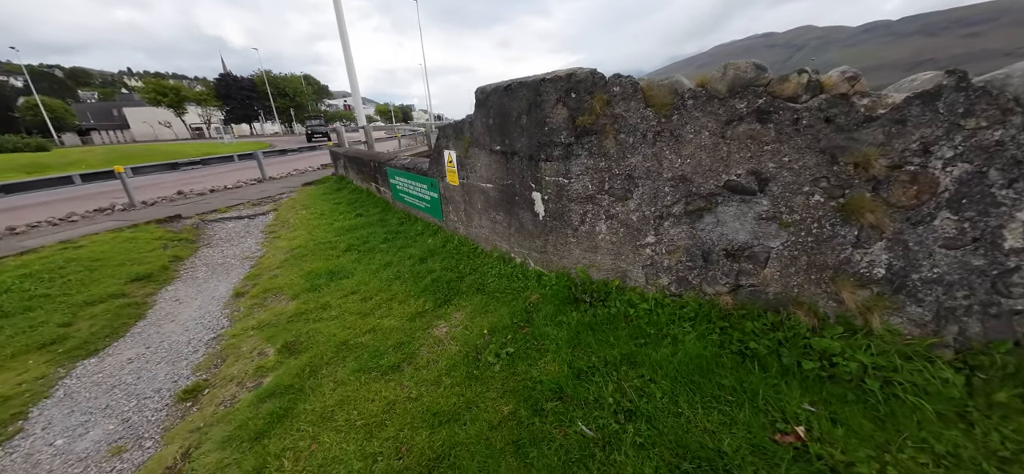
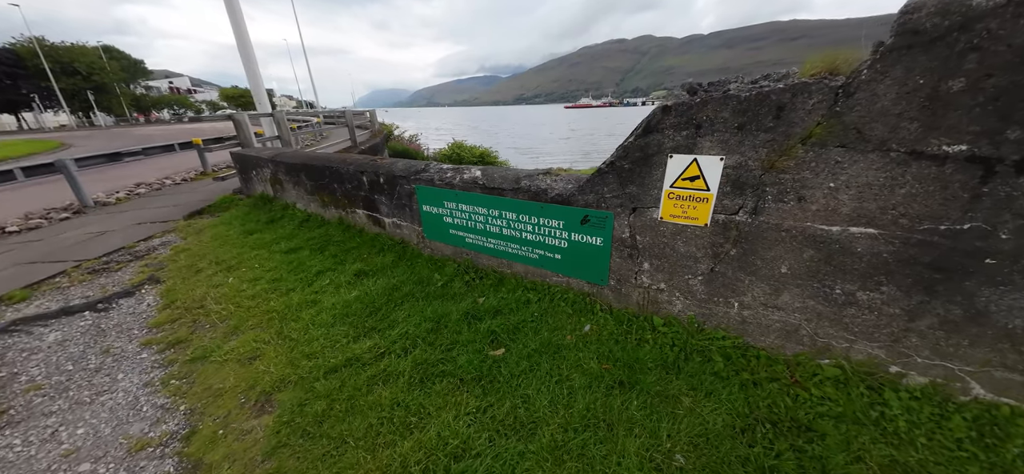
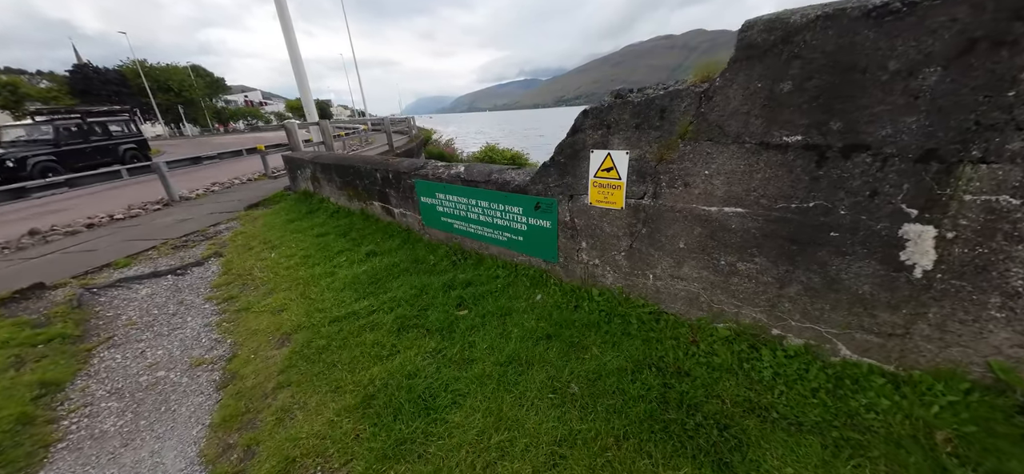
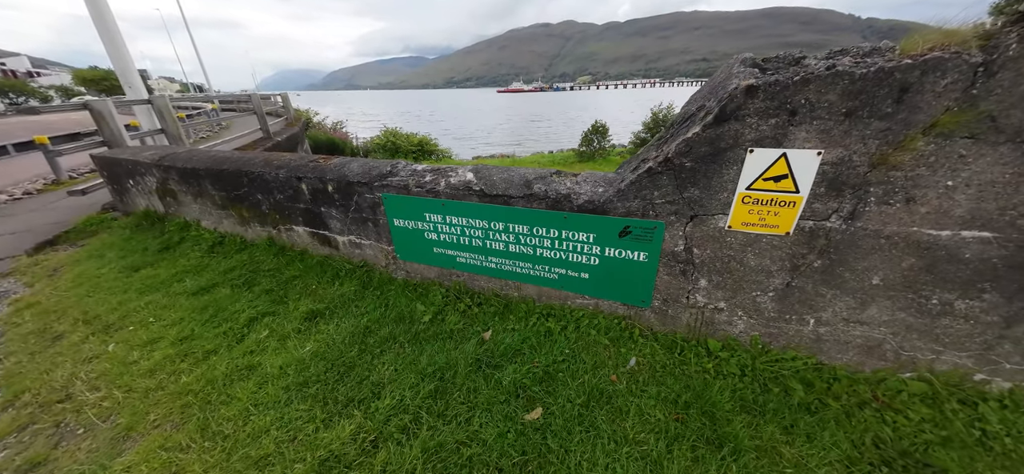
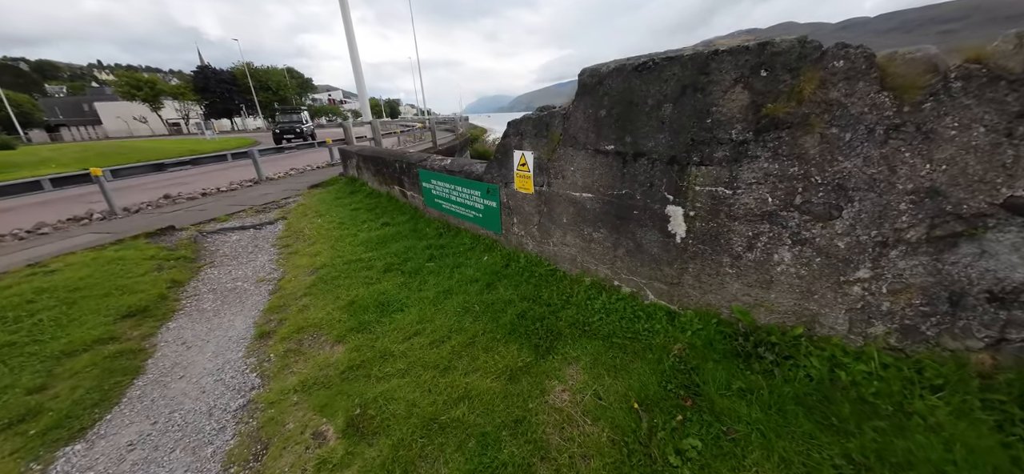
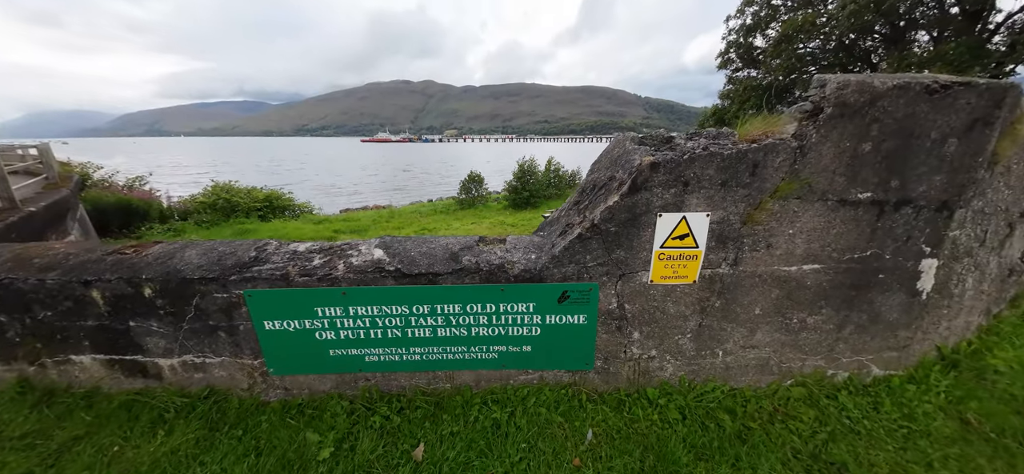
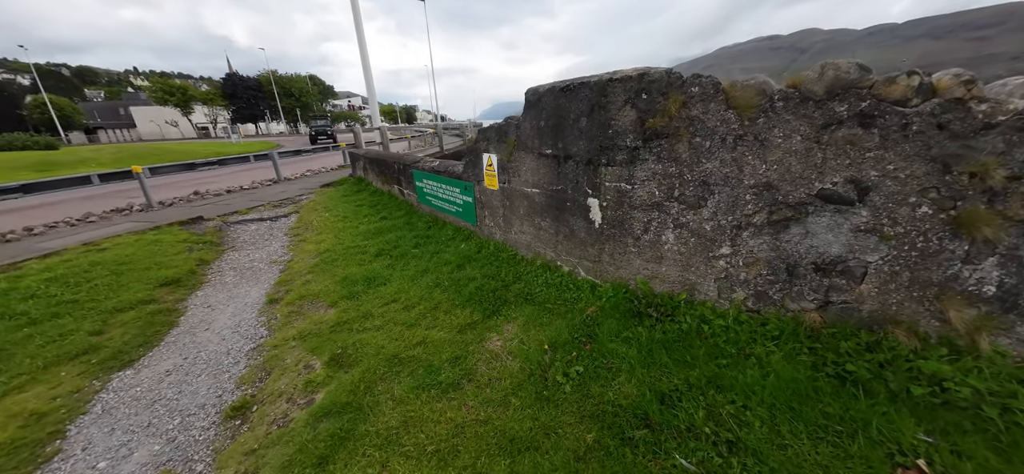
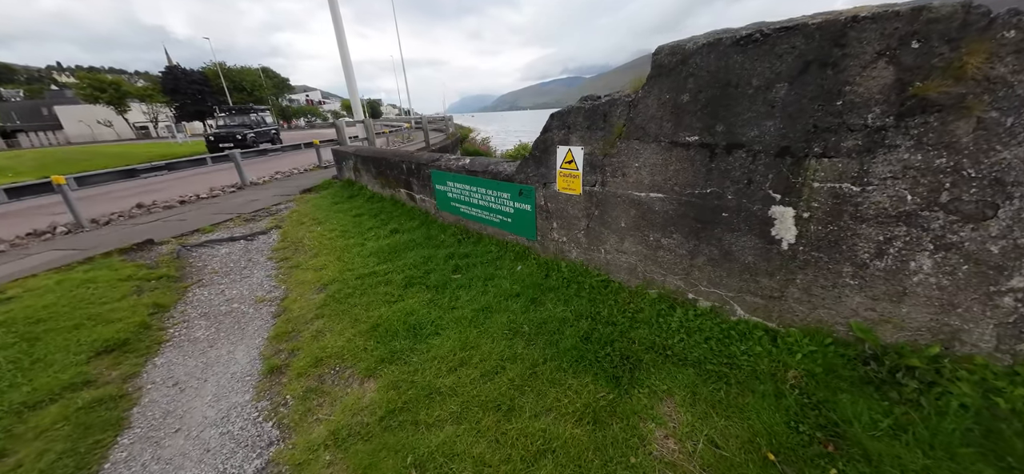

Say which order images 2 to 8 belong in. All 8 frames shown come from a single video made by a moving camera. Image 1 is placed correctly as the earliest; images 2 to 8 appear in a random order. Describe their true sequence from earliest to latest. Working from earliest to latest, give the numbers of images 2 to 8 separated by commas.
7, 5, 8, 3, 2, 4, 6
